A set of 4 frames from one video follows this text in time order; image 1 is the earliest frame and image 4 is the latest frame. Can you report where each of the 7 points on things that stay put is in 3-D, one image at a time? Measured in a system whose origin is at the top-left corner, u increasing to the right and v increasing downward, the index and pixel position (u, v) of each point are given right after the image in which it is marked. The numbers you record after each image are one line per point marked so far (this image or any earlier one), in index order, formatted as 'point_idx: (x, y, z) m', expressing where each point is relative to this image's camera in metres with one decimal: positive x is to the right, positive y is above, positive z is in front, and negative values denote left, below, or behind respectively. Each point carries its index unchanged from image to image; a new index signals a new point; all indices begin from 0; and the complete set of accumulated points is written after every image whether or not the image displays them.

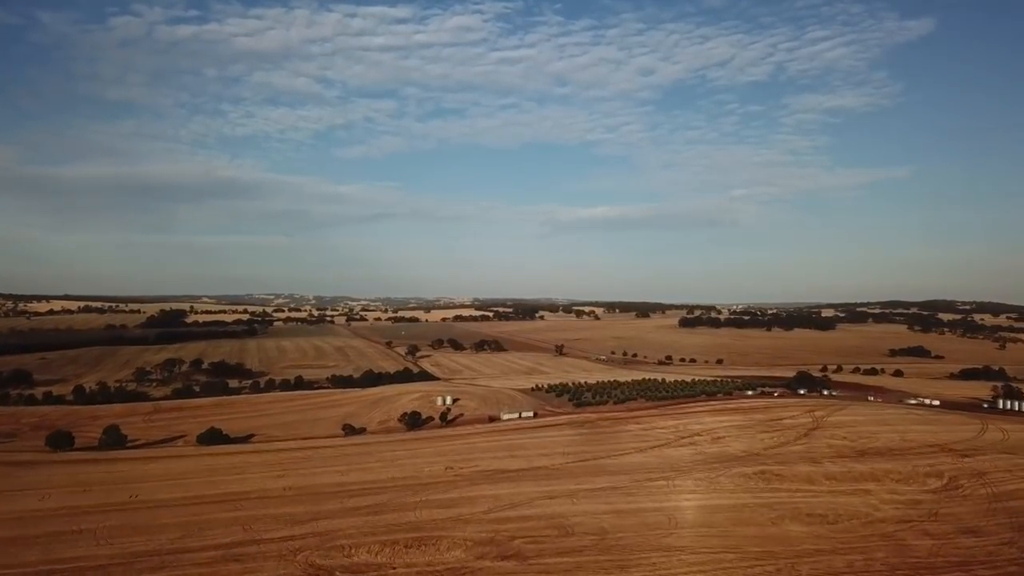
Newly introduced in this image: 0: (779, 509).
0: (+7.2, -5.9, +17.6) m
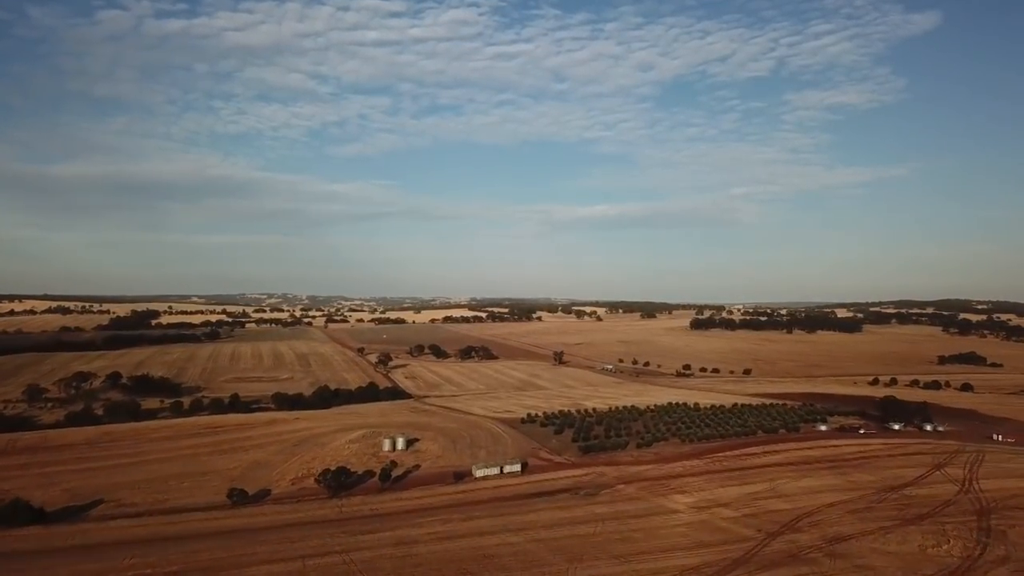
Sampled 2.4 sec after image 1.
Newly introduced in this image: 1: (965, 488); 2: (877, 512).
0: (+6.4, -5.7, +6.6) m
1: (+13.2, -5.7, +19.2) m
2: (+9.4, -5.7, +17.0) m
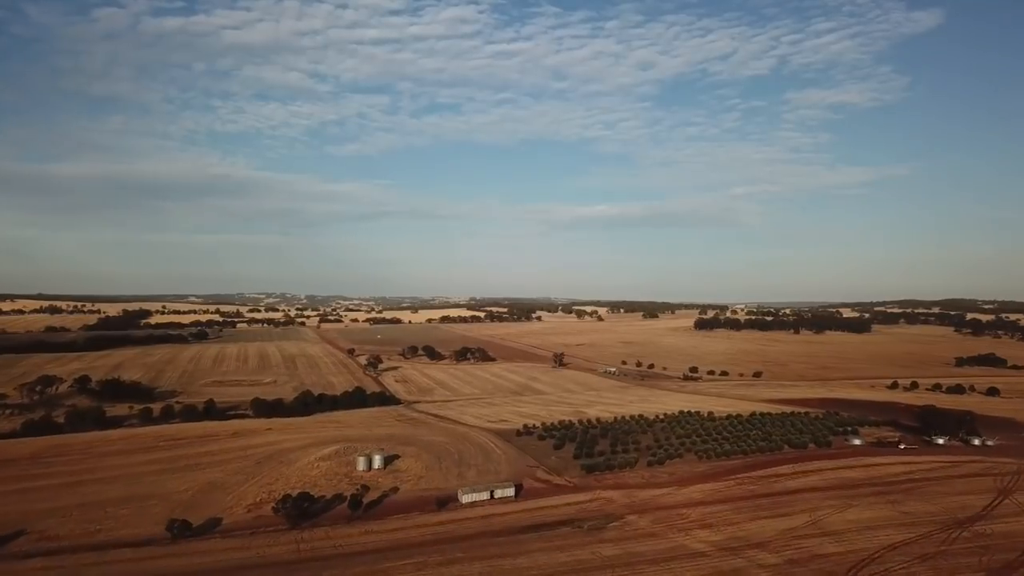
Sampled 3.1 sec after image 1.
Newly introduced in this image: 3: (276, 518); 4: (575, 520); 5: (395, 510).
0: (+6.2, -5.5, +3.4) m
1: (+13.0, -5.6, +15.9) m
2: (+9.2, -5.6, +13.7) m
3: (-6.7, -6.5, +18.7) m
4: (+1.7, -6.2, +17.7) m
5: (-3.4, -6.4, +19.3) m
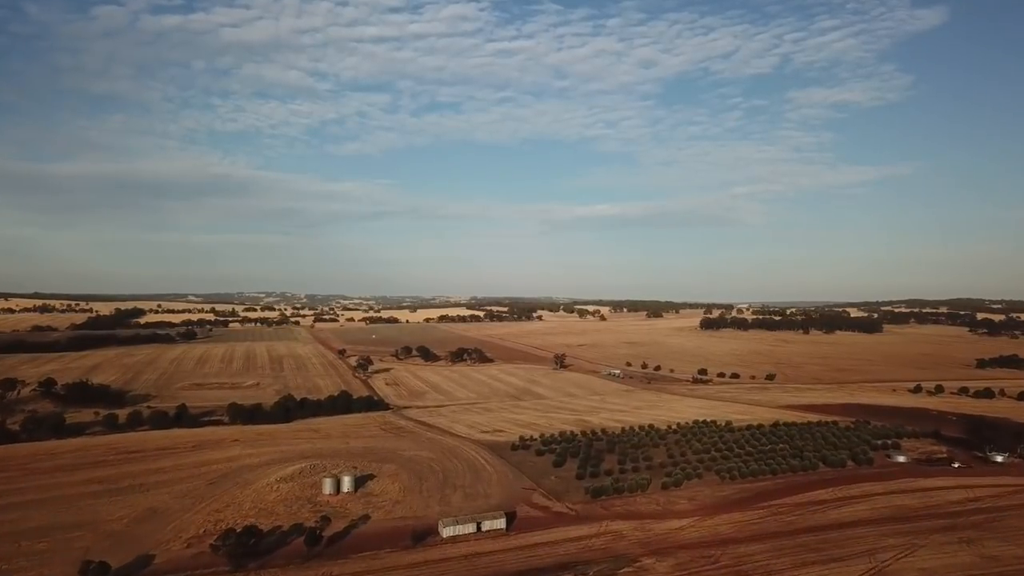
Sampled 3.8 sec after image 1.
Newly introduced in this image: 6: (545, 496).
0: (+5.9, -5.3, +0.1) m
1: (+12.8, -5.4, +12.6) m
2: (+9.0, -5.4, +10.4) m
3: (-6.9, -6.3, +15.4) m
4: (+1.4, -5.9, +14.5) m
5: (-3.6, -6.2, +16.0) m
6: (+1.0, -6.1, +19.3) m
